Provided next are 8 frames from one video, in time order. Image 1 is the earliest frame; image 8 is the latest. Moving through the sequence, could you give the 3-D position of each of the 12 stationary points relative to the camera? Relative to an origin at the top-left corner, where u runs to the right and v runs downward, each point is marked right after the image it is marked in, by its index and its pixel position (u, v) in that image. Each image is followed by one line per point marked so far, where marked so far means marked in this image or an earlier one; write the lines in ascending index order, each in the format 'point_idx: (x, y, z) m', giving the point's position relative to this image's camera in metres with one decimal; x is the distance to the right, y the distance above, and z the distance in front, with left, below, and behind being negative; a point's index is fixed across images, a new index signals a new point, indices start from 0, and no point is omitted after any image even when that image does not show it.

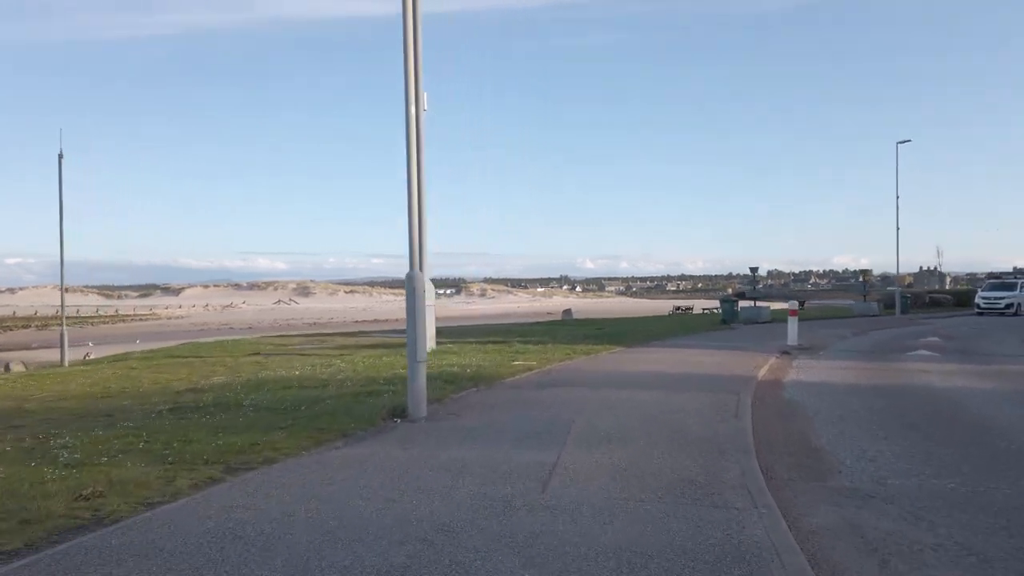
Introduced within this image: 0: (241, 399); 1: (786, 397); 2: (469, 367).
0: (-5.1, -2.1, +14.1) m
1: (+5.6, -2.1, +15.2) m
2: (-1.1, -2.0, +18.5) m
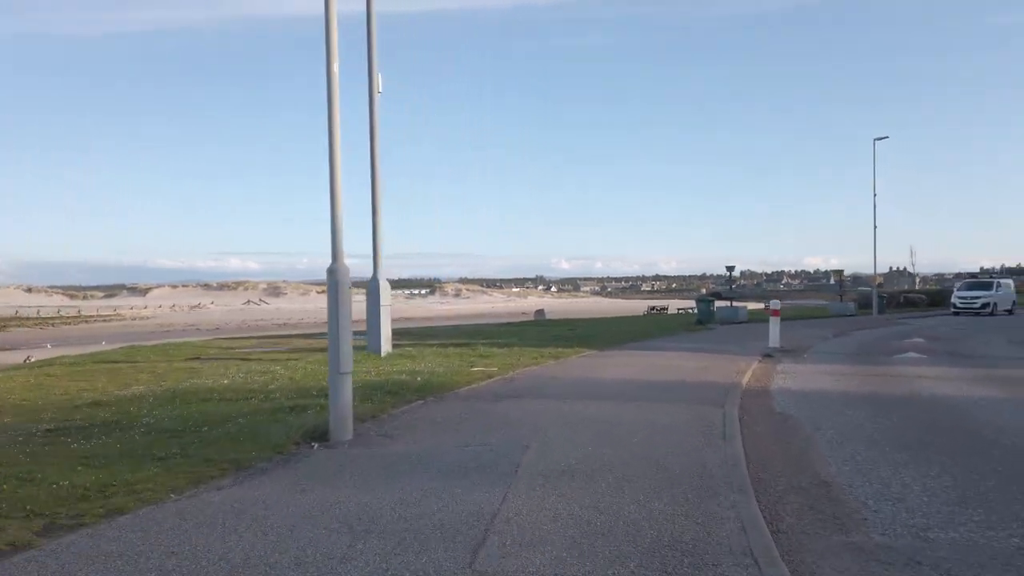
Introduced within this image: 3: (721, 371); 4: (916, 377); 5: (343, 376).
0: (-5.9, -2.0, +11.9) m
1: (+4.7, -2.1, +13.4) m
2: (-2.0, -1.9, +16.5) m
3: (+5.1, -2.0, +18.3) m
4: (+9.8, -2.2, +18.0) m
5: (-2.2, -1.1, +9.6) m
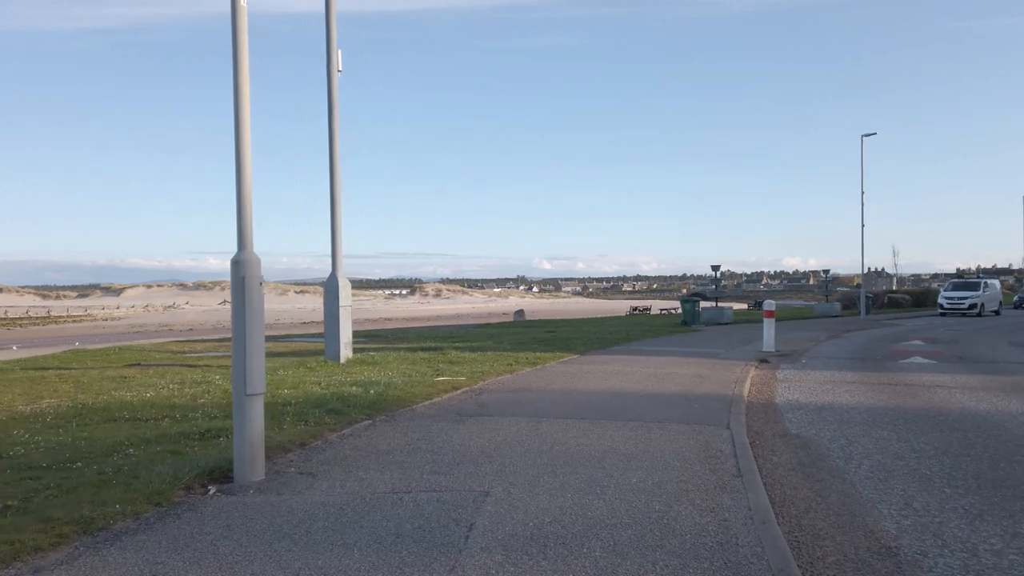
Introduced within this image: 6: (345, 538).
0: (-6.4, -2.0, +9.7) m
1: (+4.2, -2.1, +11.4) m
2: (-2.6, -1.9, +14.3) m
3: (+4.5, -2.0, +16.3) m
4: (+9.1, -2.1, +16.1) m
5: (-2.6, -1.1, +7.4) m
6: (-1.2, -1.8, +5.5) m
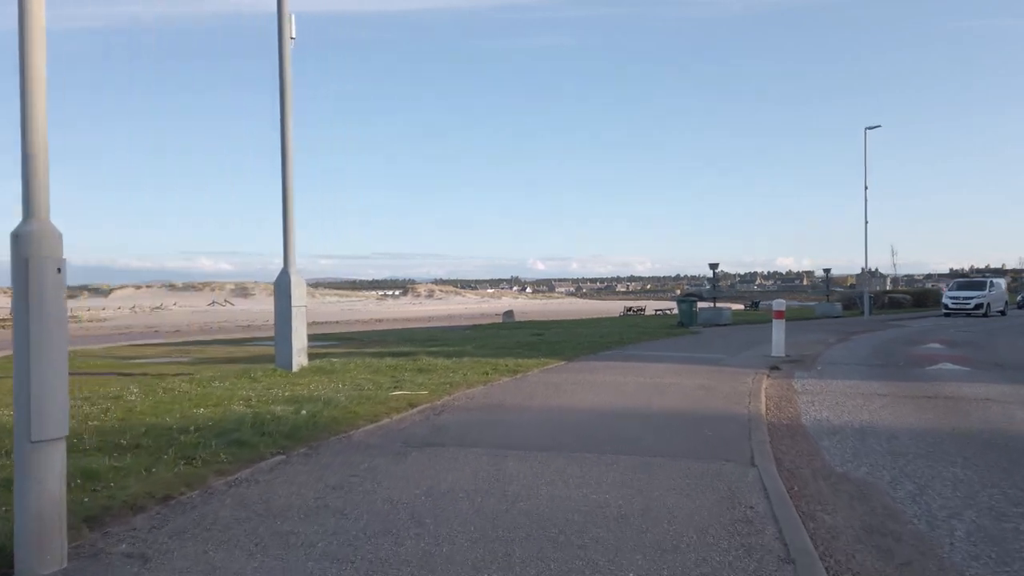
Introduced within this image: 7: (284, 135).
0: (-6.8, -1.9, +7.1) m
1: (+3.7, -2.0, +8.9) m
2: (-3.1, -1.8, +11.7) m
3: (+4.0, -1.9, +13.8) m
4: (+8.6, -2.1, +13.7) m
5: (-3.0, -1.0, +4.8) m
6: (-1.7, -1.8, +2.9) m
7: (-5.7, +3.8, +18.5) m
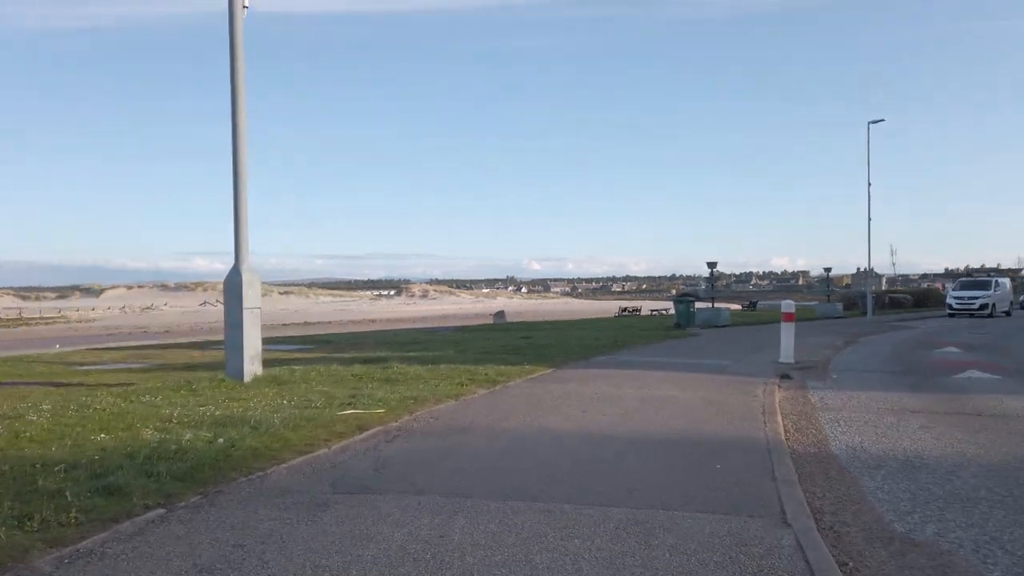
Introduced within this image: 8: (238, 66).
0: (-7.2, -1.9, +5.0) m
1: (+3.3, -2.0, +6.9) m
2: (-3.5, -1.8, +9.7) m
3: (+3.6, -1.9, +11.8) m
4: (+8.2, -2.0, +11.7) m
5: (-3.4, -1.0, +2.8) m
6: (-2.0, -1.8, +0.9) m
7: (-6.1, +3.8, +16.5) m
8: (-6.1, +4.9, +16.5) m
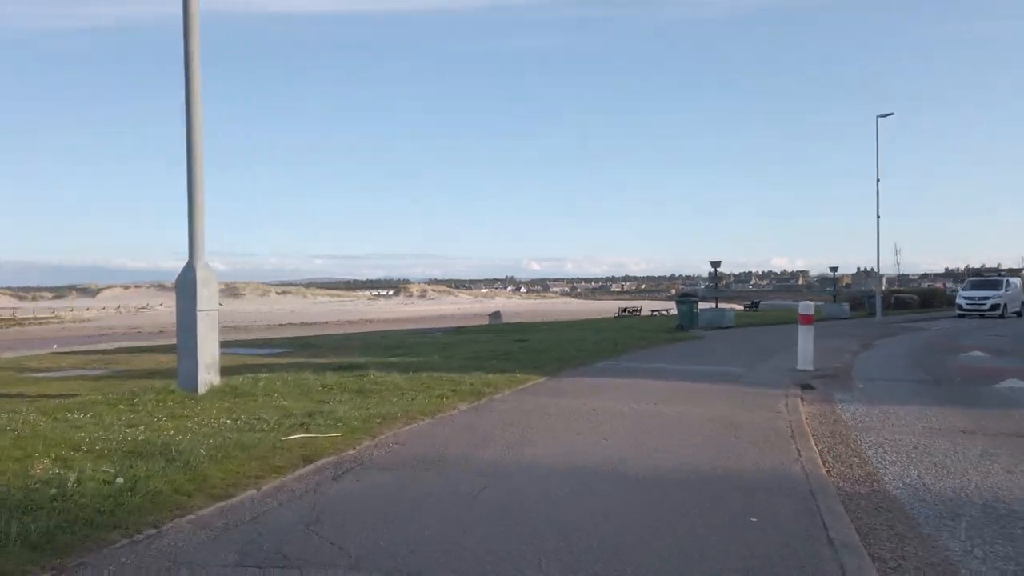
0: (-7.4, -1.9, +3.2) m
1: (+3.1, -2.0, +5.1) m
2: (-3.7, -1.8, +7.9) m
3: (+3.4, -1.9, +10.0) m
4: (+8.0, -2.0, +9.9) m
5: (-3.6, -1.0, +1.0) m
6: (-2.2, -1.8, -0.9) m
7: (-6.3, +3.8, +14.7) m
8: (-6.3, +4.9, +14.7) m
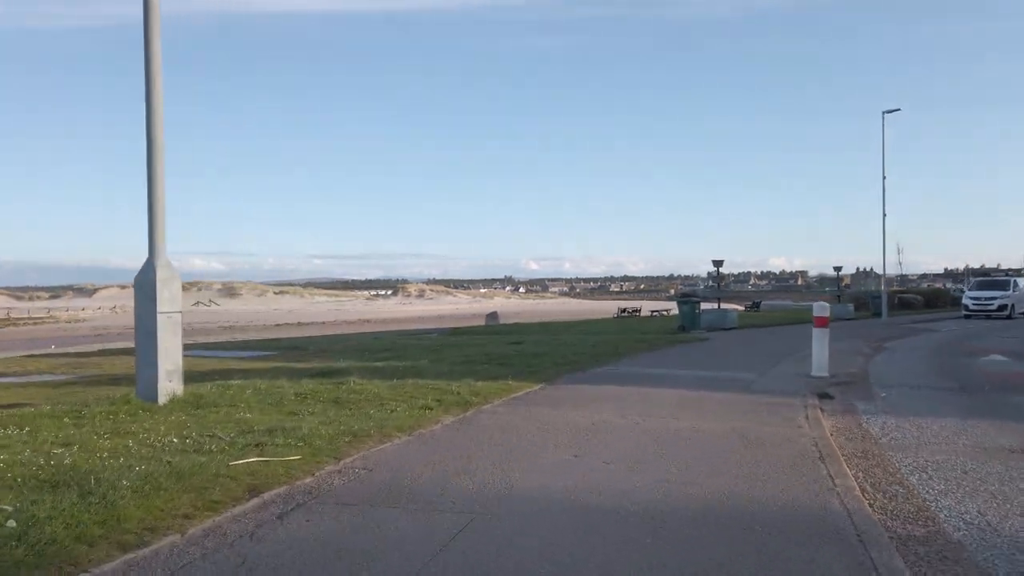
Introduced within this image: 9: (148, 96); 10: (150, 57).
0: (-7.6, -1.9, +1.9) m
1: (+3.0, -2.0, +3.8) m
2: (-3.9, -1.8, +6.6) m
3: (+3.2, -1.9, +8.7) m
4: (+7.8, -2.0, +8.7) m
5: (-3.7, -1.0, -0.3) m
6: (-2.4, -1.8, -2.2) m
7: (-6.5, +3.8, +13.4) m
8: (-6.4, +4.9, +13.4) m
9: (-6.5, +3.5, +13.3) m
10: (-6.5, +4.2, +13.4) m
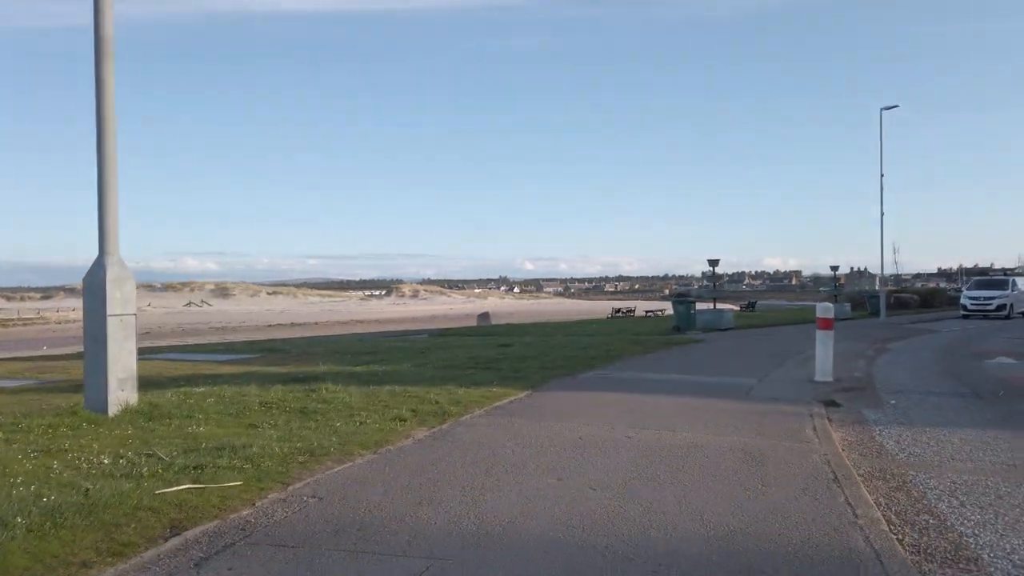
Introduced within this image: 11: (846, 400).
0: (-7.8, -1.9, +0.9) m
1: (+2.8, -2.0, +2.9) m
2: (-4.1, -1.8, +5.6) m
3: (+2.9, -1.9, +7.7) m
4: (+7.6, -2.0, +7.7) m
5: (-3.9, -1.0, -1.3) m
6: (-2.5, -1.8, -3.2) m
7: (-6.8, +3.8, +12.4) m
8: (-6.7, +4.9, +12.3) m
9: (-6.8, +3.5, +12.3) m
10: (-6.8, +4.2, +12.3) m
11: (+6.2, -2.0, +13.7) m
